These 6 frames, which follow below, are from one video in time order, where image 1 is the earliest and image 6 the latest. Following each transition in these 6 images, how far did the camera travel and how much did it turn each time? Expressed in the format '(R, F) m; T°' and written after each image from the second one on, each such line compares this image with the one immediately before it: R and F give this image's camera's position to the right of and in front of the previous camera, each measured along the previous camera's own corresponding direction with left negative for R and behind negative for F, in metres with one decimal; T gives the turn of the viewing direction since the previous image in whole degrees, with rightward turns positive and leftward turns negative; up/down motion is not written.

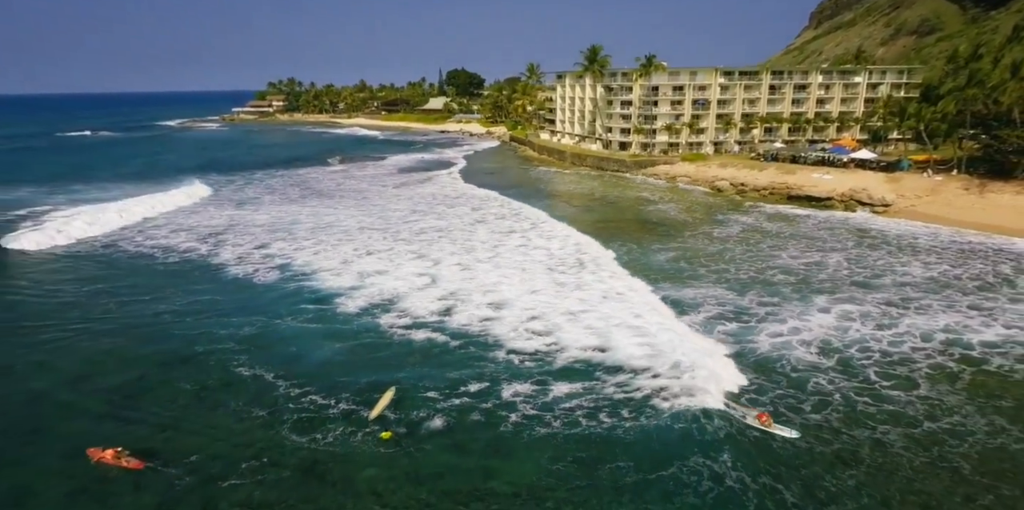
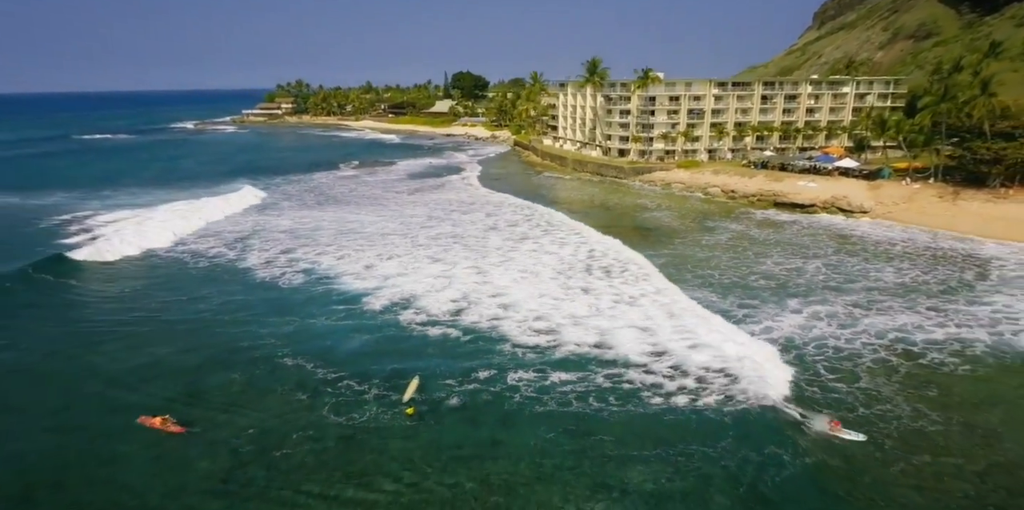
(0.0, -2.5) m; 0°
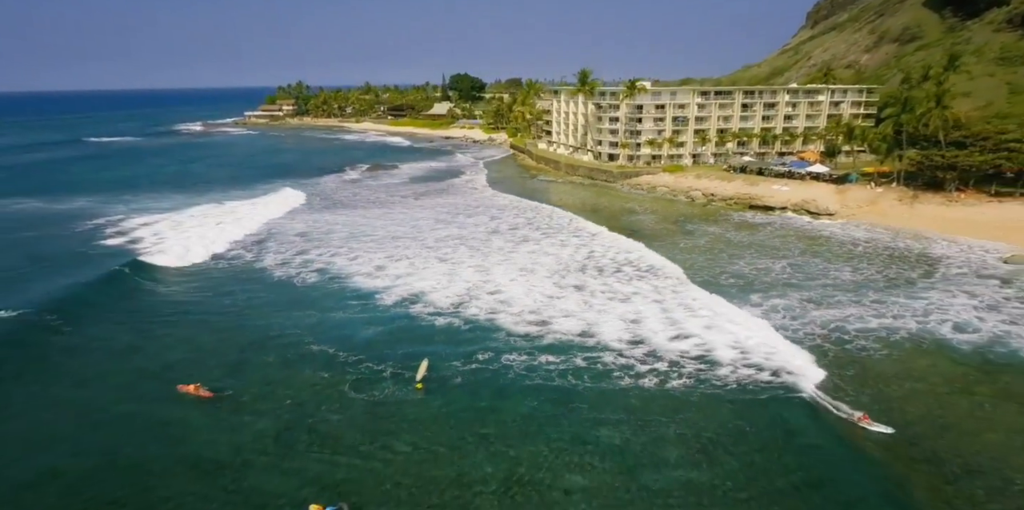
(+0.1, -3.1) m; 0°
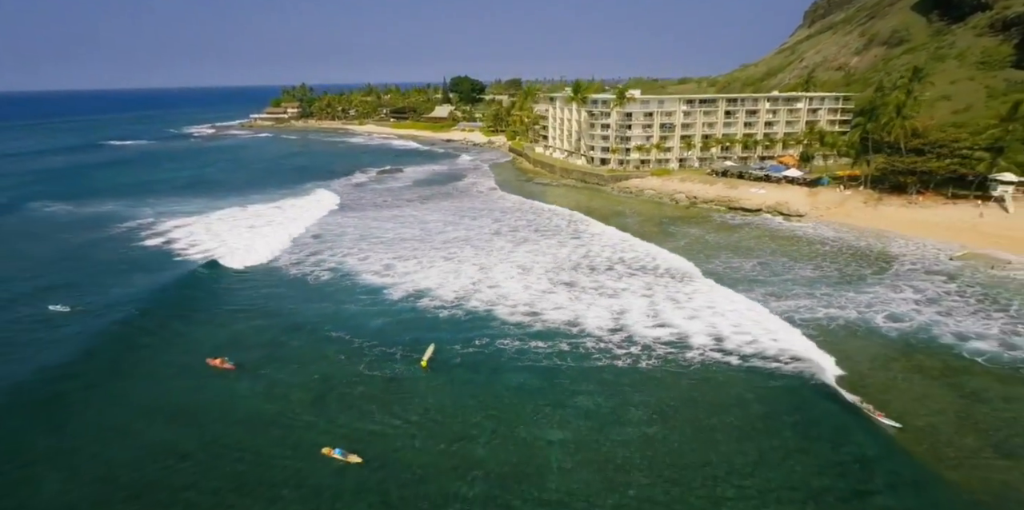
(+0.3, -3.4) m; 0°
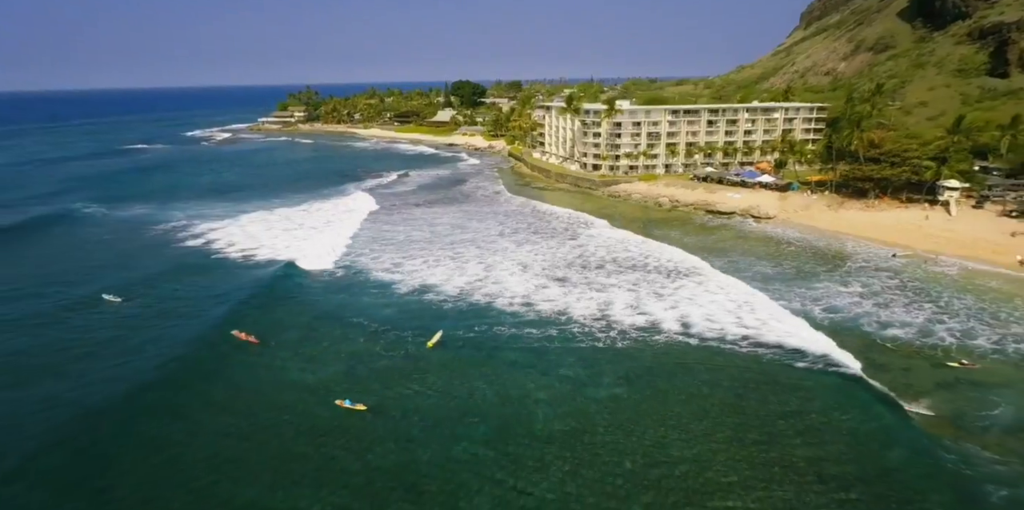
(+0.2, -4.5) m; 0°
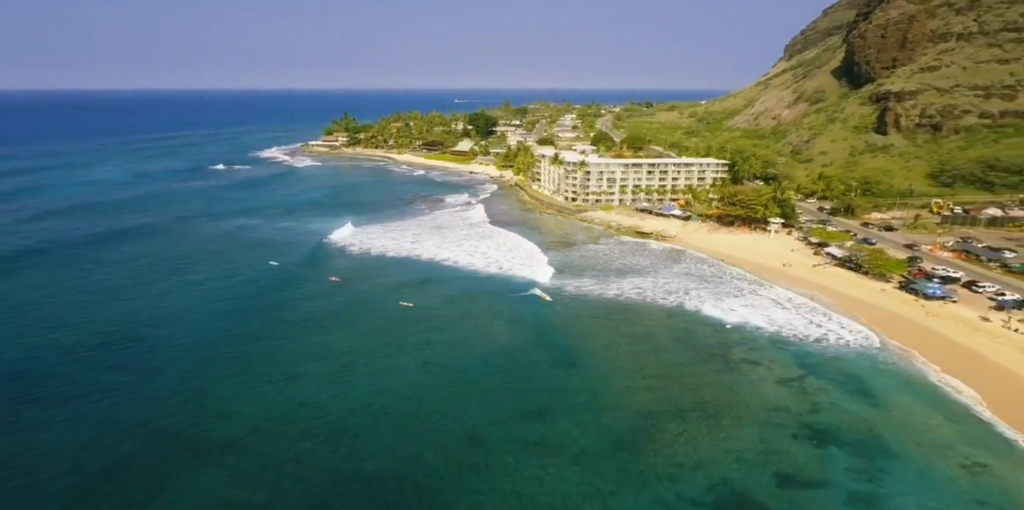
(-0.1, -29.8) m; 0°
